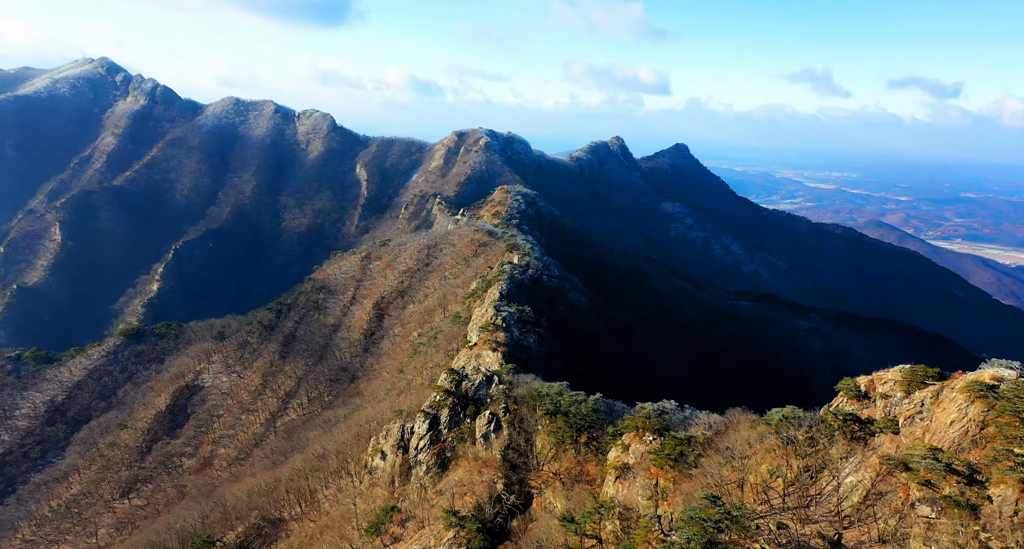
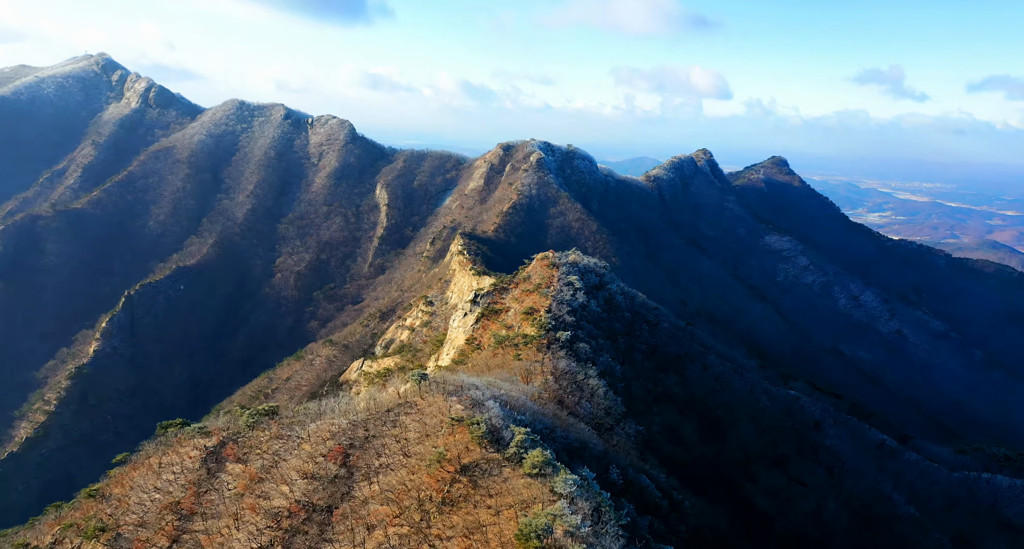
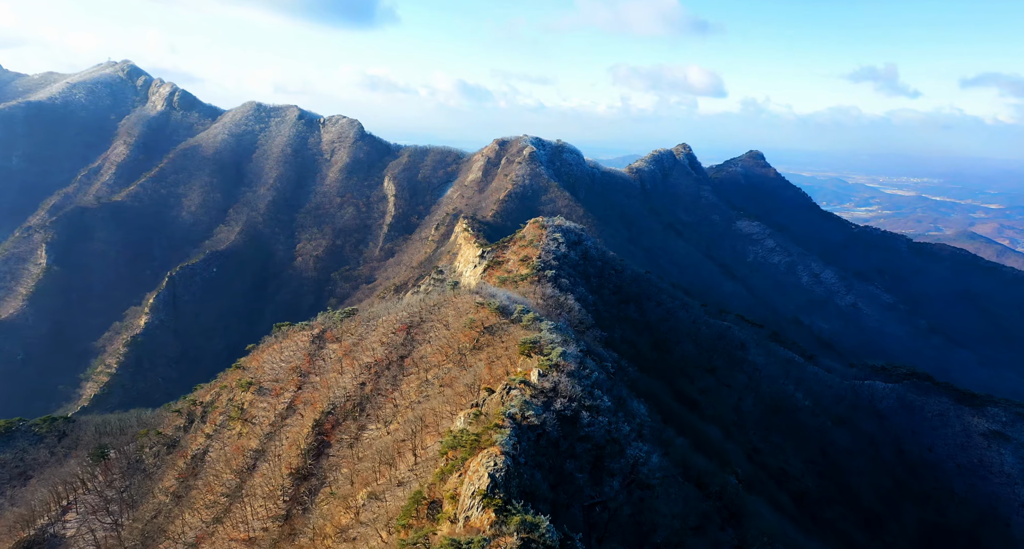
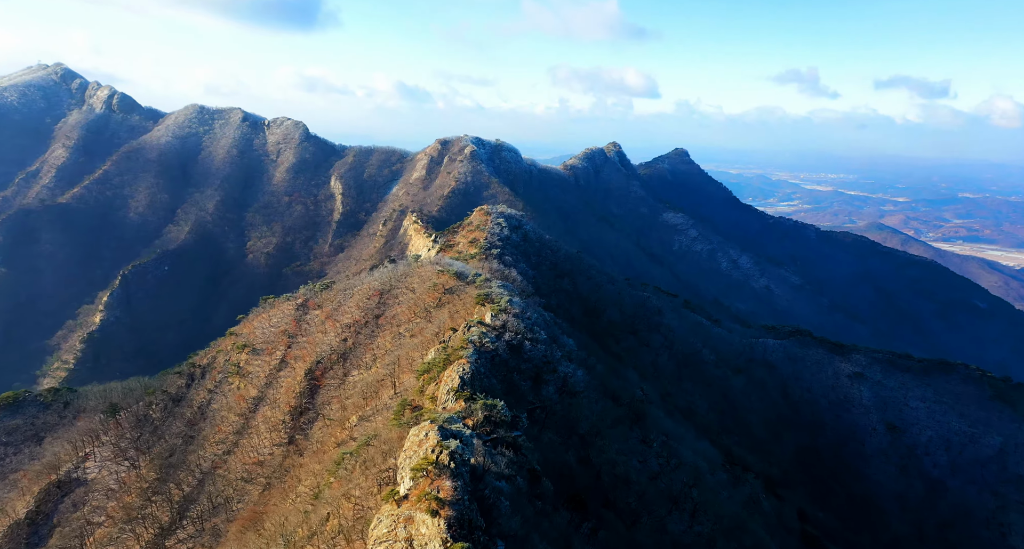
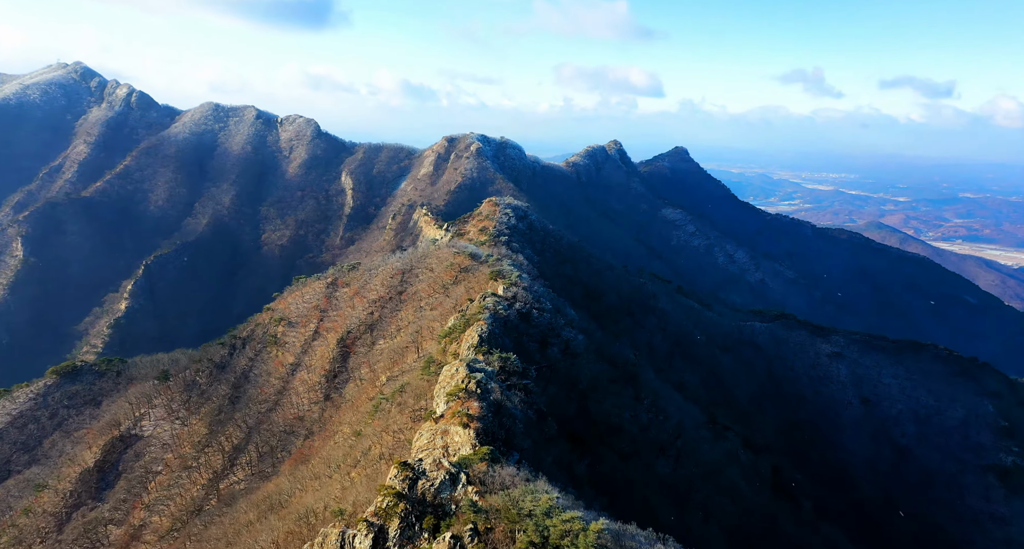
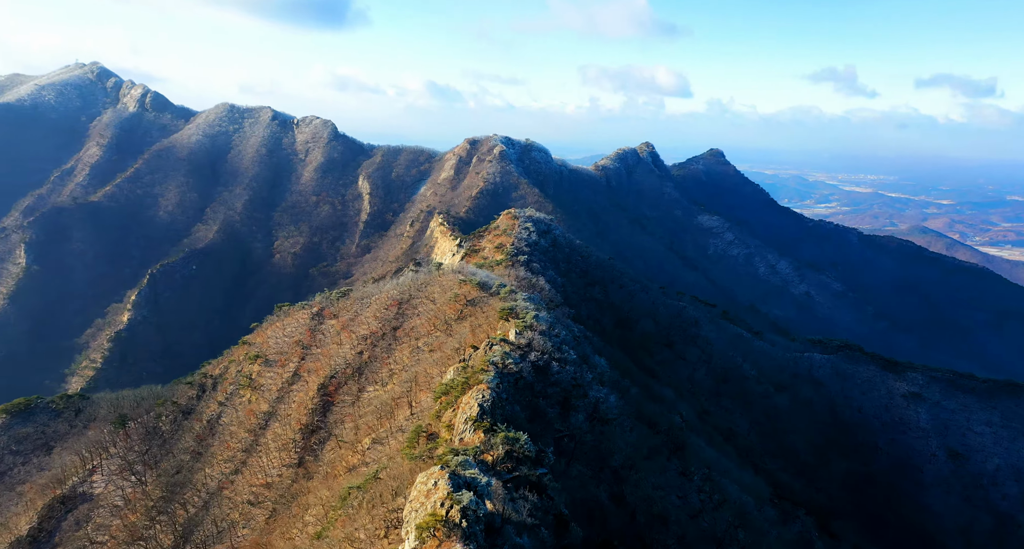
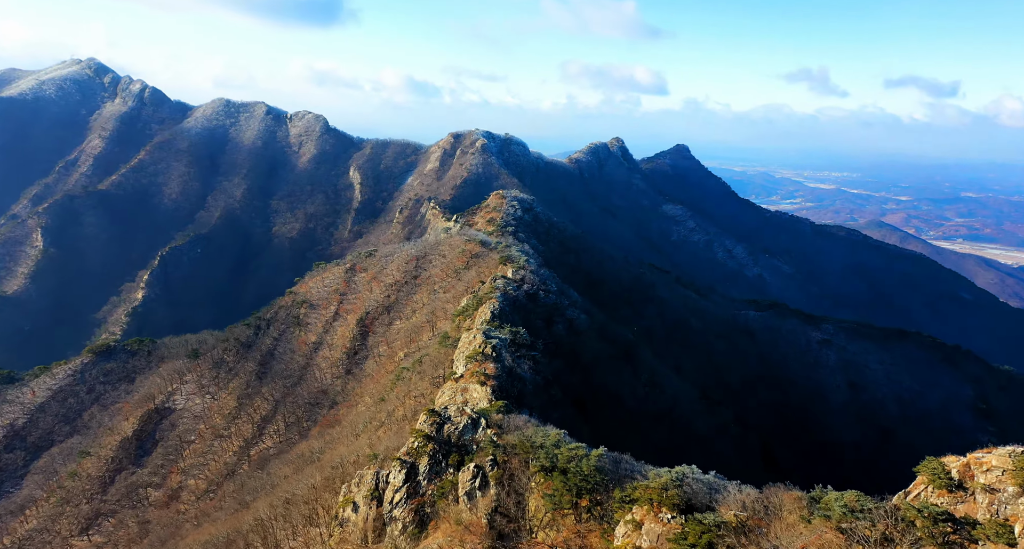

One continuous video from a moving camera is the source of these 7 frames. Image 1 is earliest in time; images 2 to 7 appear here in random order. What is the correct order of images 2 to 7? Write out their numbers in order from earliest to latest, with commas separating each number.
7, 5, 4, 6, 3, 2
